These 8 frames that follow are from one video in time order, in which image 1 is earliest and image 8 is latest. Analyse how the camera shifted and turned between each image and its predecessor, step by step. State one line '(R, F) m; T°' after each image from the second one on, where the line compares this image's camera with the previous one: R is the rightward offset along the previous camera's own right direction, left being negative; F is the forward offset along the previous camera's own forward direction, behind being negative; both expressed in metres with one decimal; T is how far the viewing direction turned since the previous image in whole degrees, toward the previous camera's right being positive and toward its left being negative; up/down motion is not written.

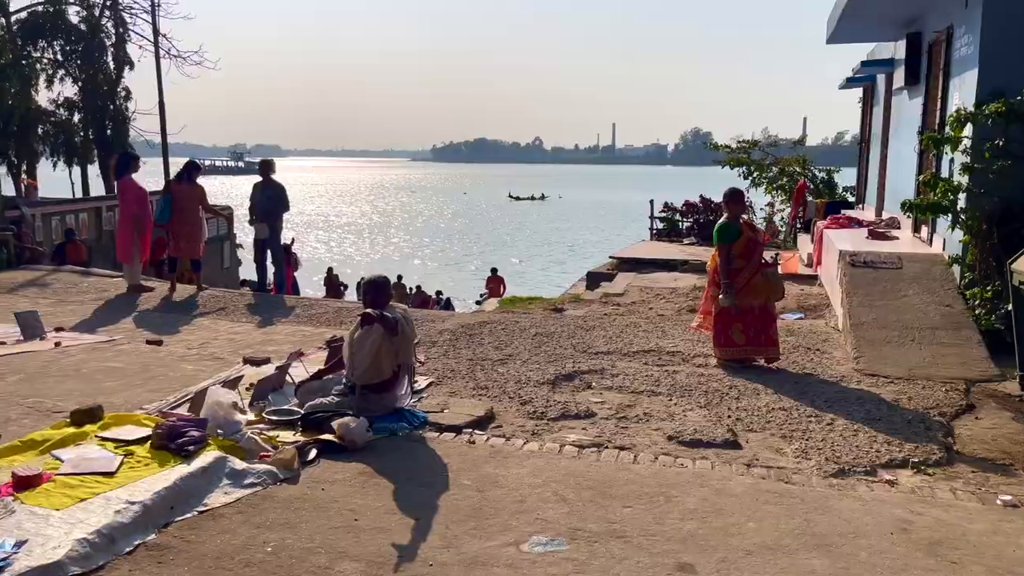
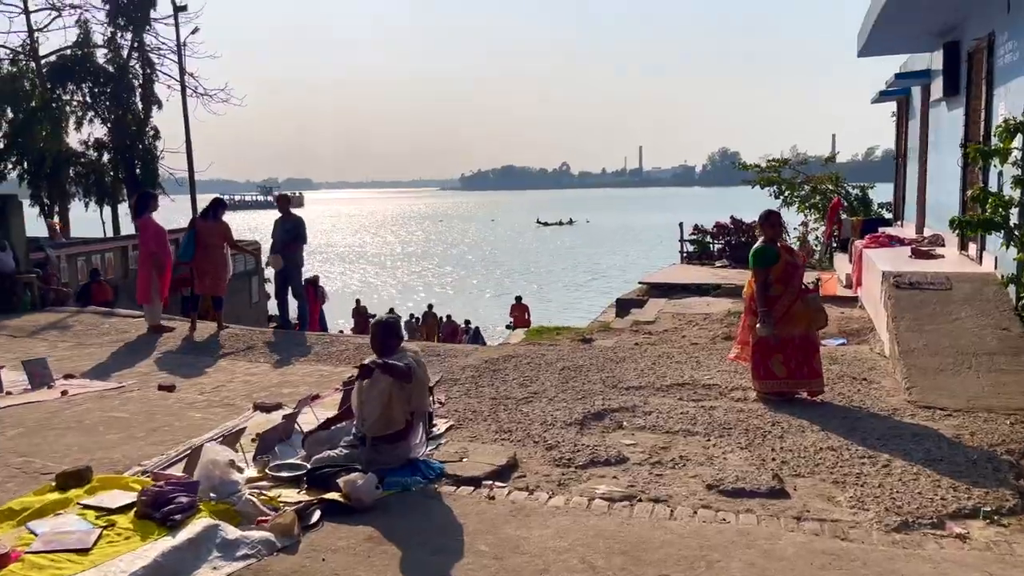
(+0.1, +0.3) m; -2°
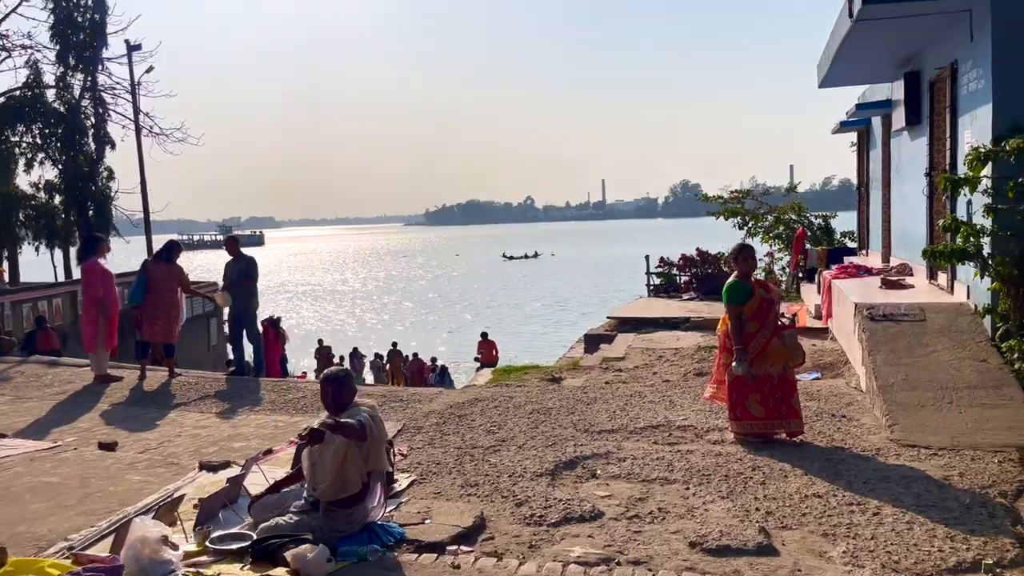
(0.0, +0.3) m; +2°
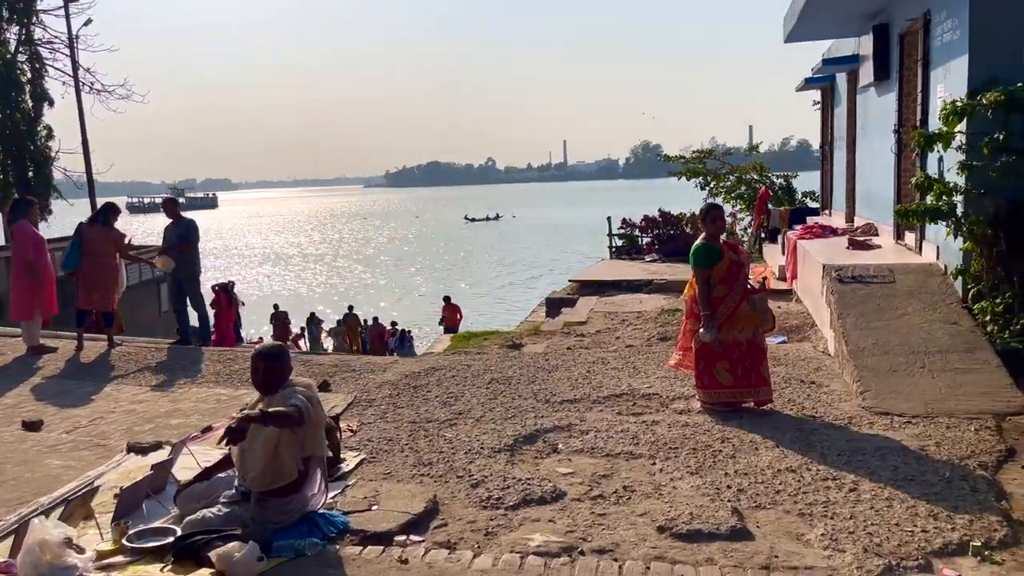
(0.0, +0.3) m; +3°
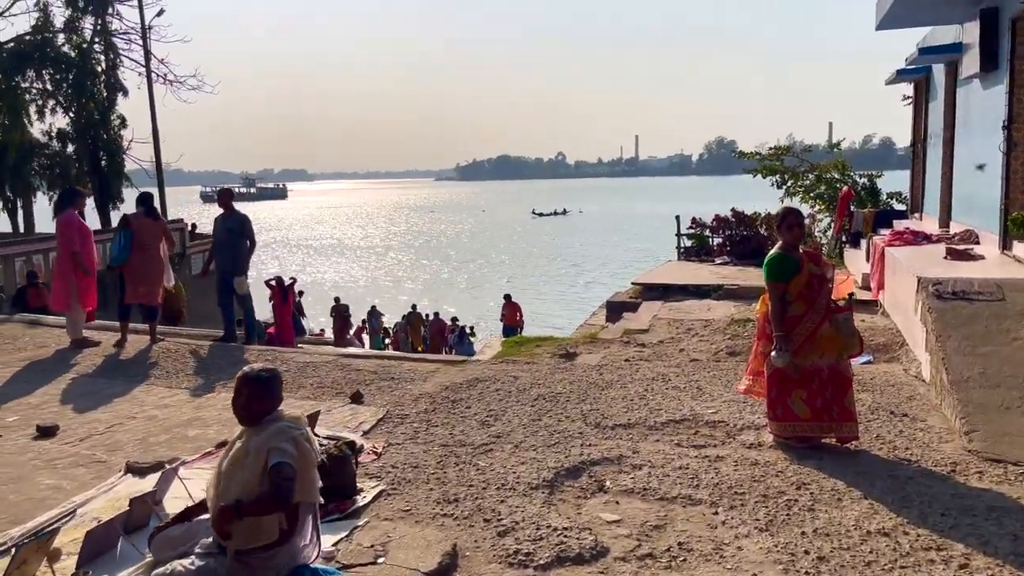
(+0.1, +0.6) m; -5°
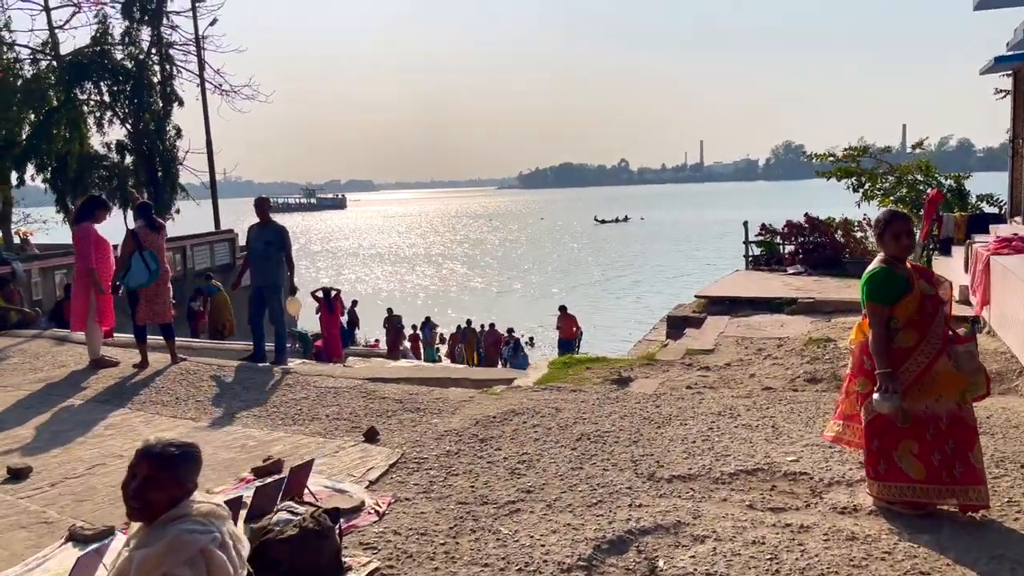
(+0.1, +0.8) m; -4°
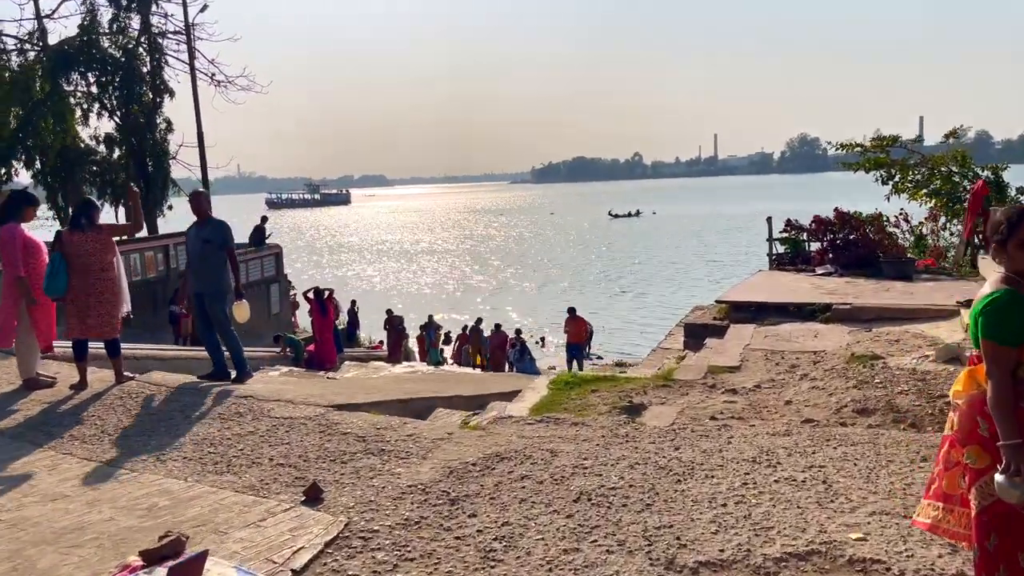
(+0.2, +1.1) m; -1°
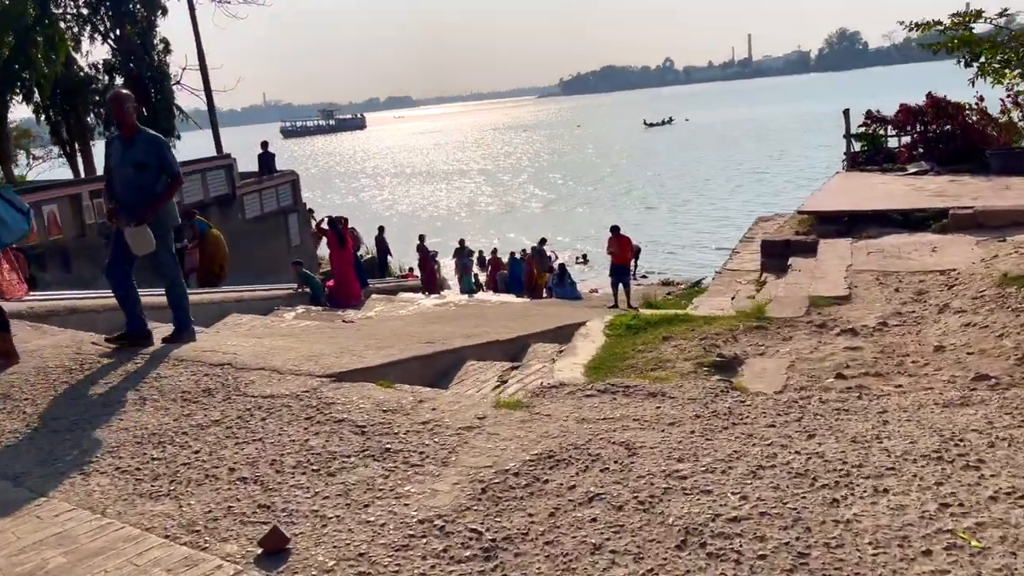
(-0.1, +1.5) m; -3°
